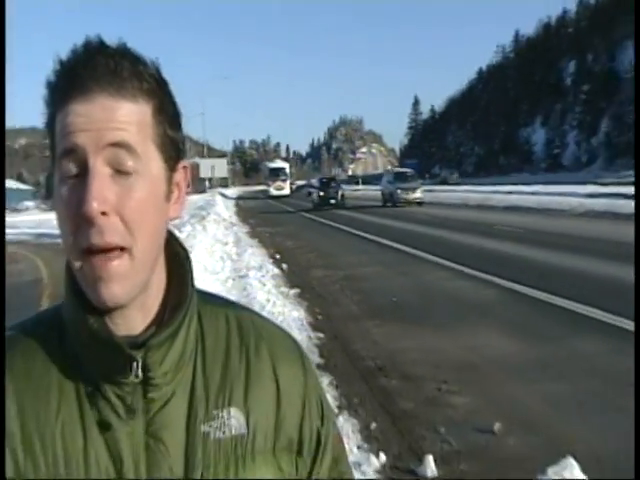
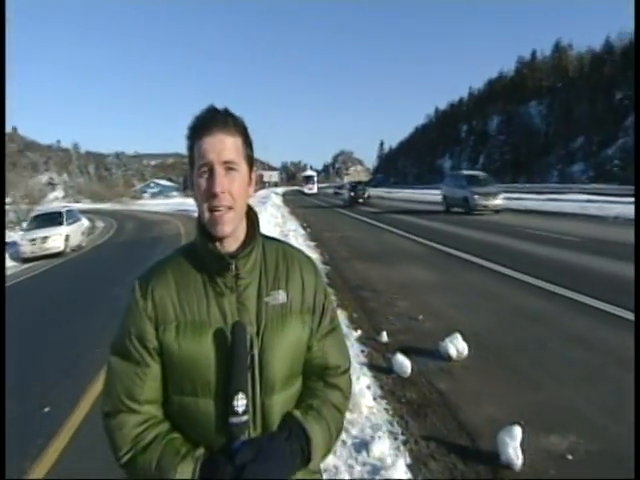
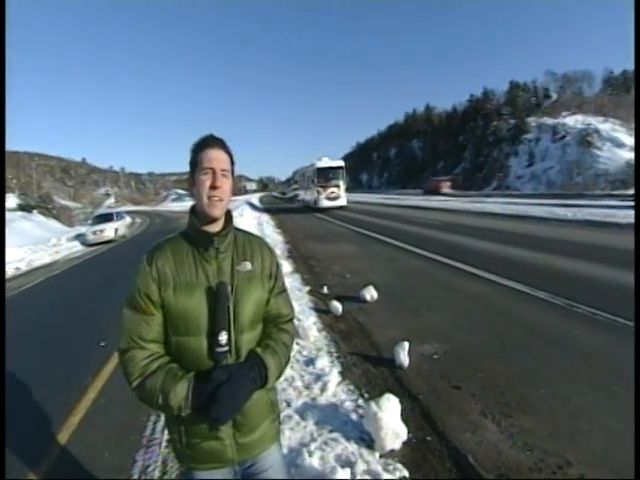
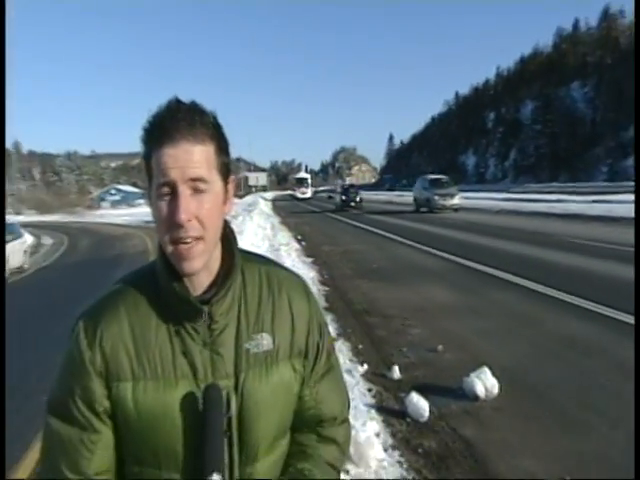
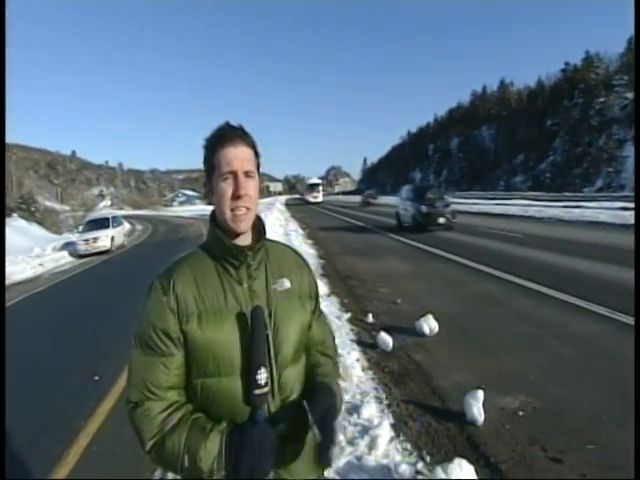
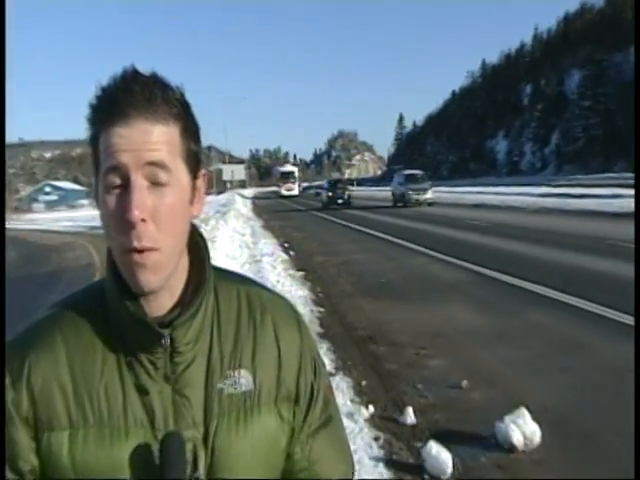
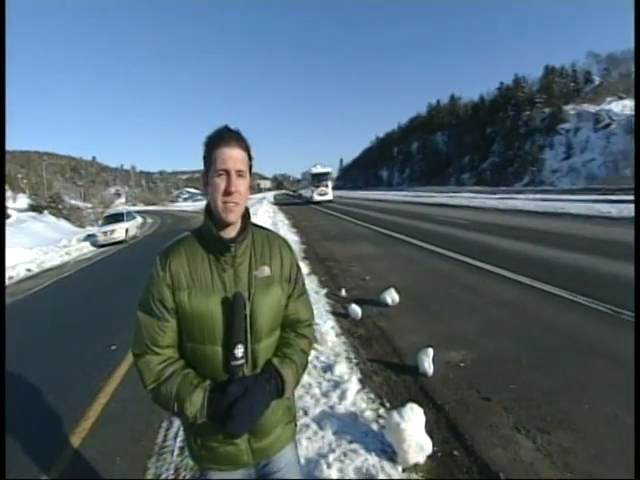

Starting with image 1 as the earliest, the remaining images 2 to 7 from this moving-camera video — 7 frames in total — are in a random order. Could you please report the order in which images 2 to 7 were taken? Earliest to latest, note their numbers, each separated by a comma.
6, 4, 2, 5, 7, 3
